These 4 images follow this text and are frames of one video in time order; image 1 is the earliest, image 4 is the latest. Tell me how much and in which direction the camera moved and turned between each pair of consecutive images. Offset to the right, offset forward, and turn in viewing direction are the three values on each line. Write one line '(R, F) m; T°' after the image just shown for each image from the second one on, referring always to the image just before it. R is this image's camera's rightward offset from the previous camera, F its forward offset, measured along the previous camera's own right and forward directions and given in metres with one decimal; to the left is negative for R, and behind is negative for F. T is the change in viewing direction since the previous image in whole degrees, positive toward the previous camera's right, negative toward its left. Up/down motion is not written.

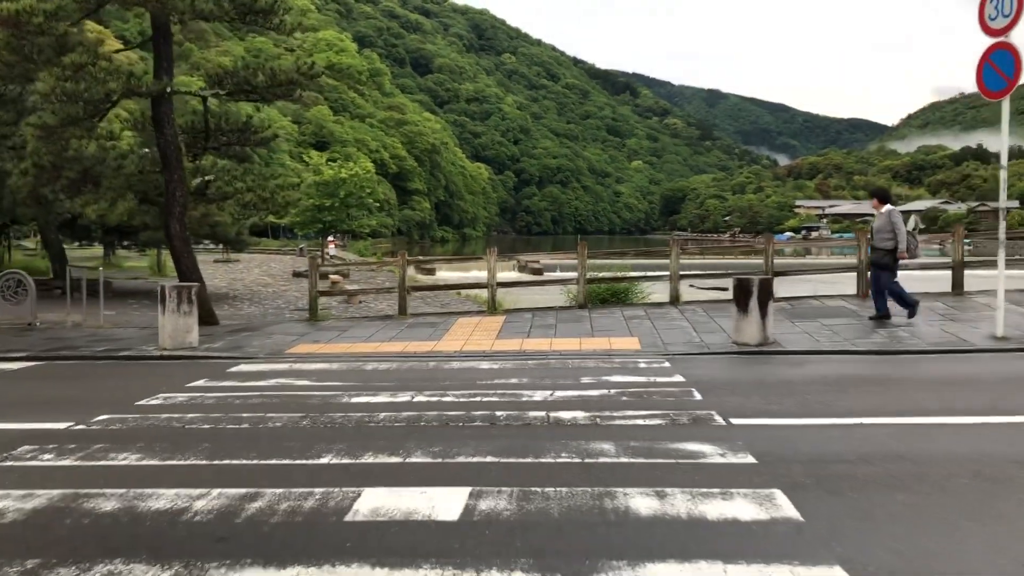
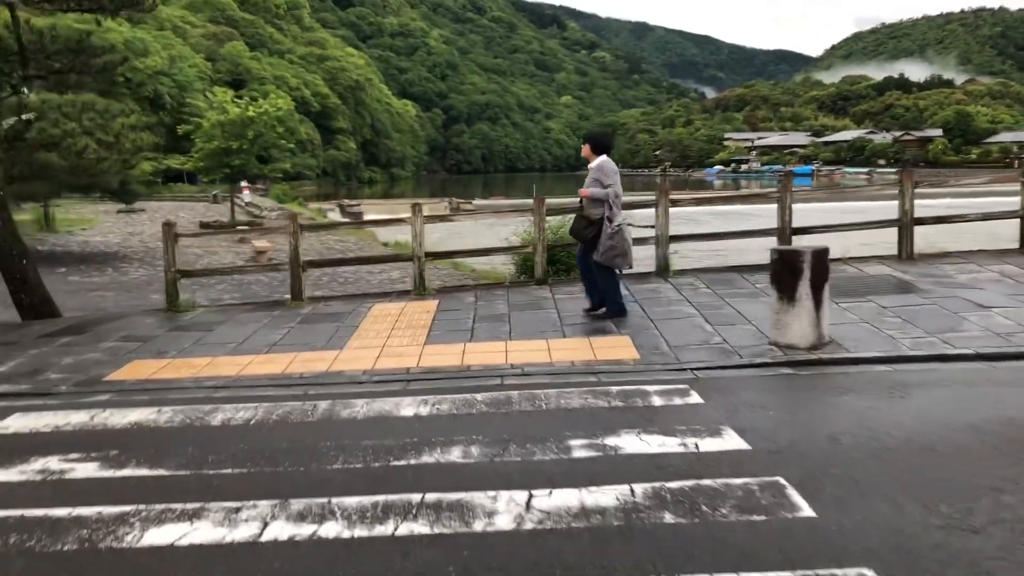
(0.0, +2.9) m; +4°
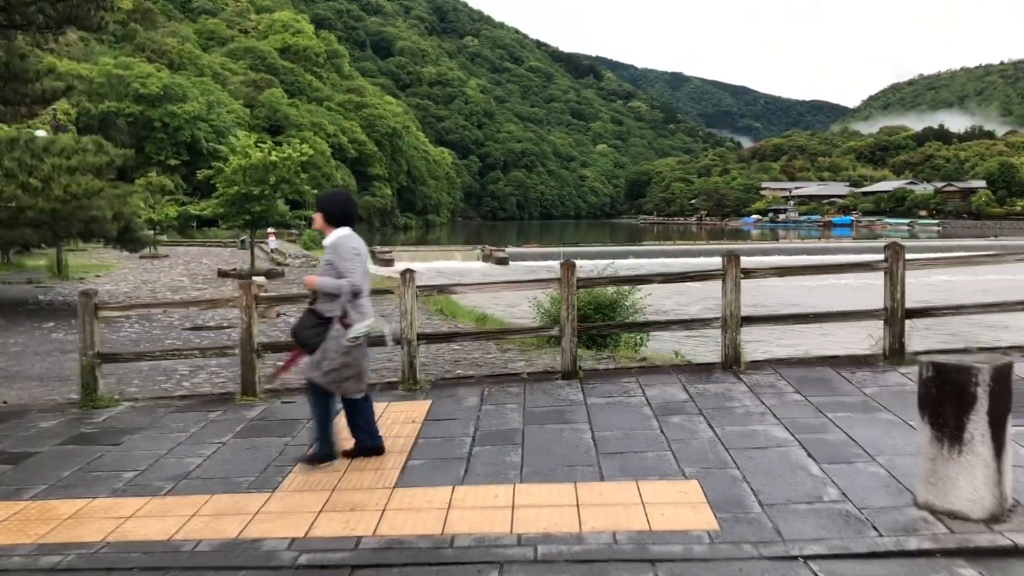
(+0.1, +2.0) m; -2°
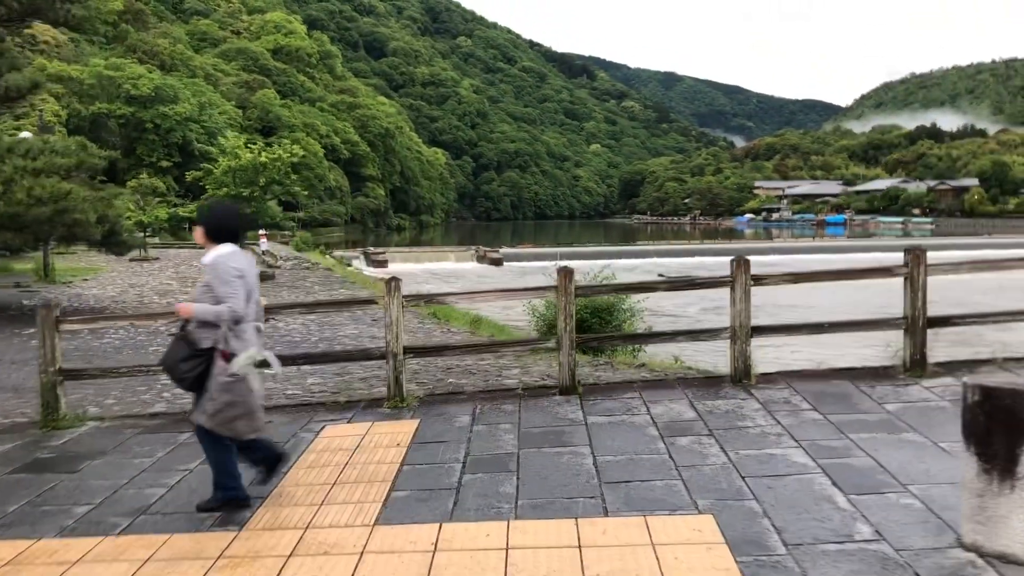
(0.0, +0.5) m; 0°
